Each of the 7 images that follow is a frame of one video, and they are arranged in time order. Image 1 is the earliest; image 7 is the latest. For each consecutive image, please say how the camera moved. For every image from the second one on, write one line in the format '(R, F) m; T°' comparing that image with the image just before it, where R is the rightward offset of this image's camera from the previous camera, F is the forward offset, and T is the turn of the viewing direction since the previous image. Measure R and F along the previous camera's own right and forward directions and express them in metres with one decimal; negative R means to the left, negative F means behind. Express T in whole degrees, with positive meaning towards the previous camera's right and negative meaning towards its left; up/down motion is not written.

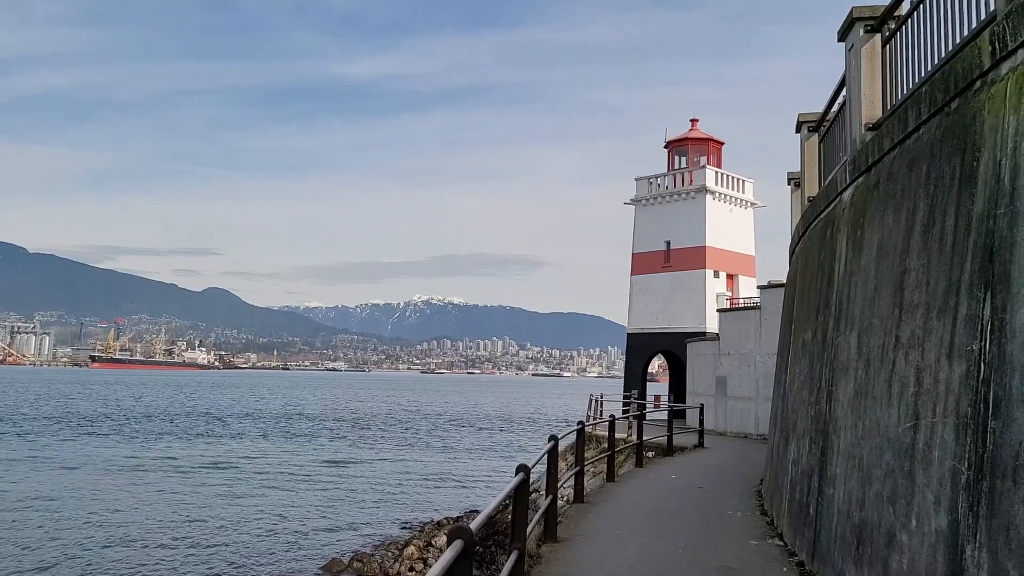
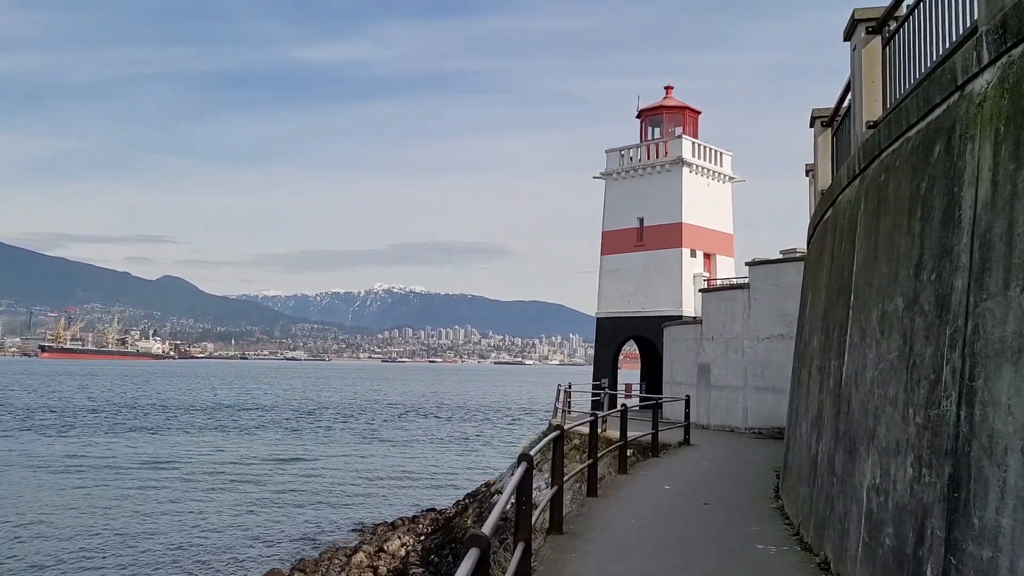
(+0.1, +2.2) m; +3°
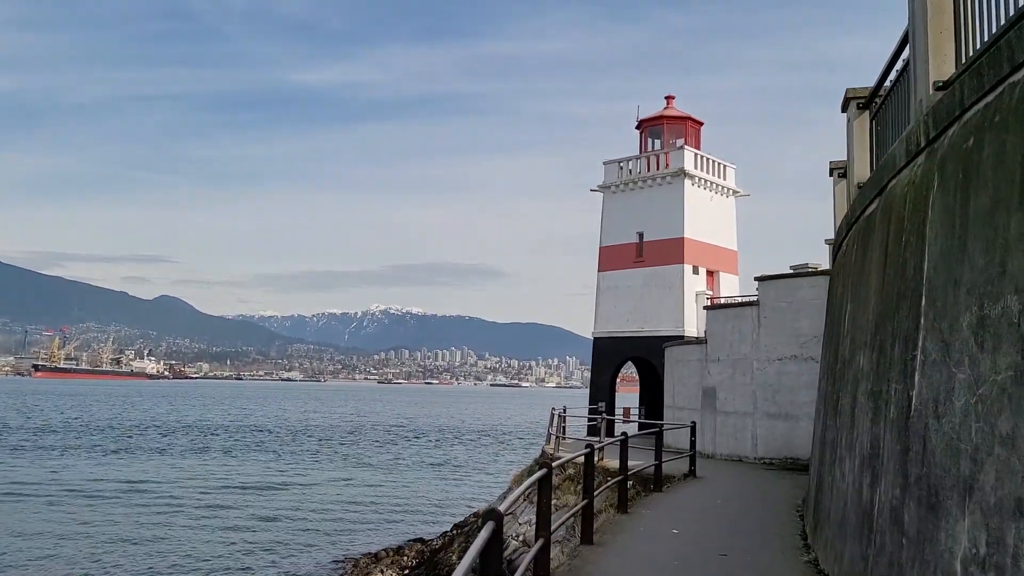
(+0.1, +1.3) m; 0°
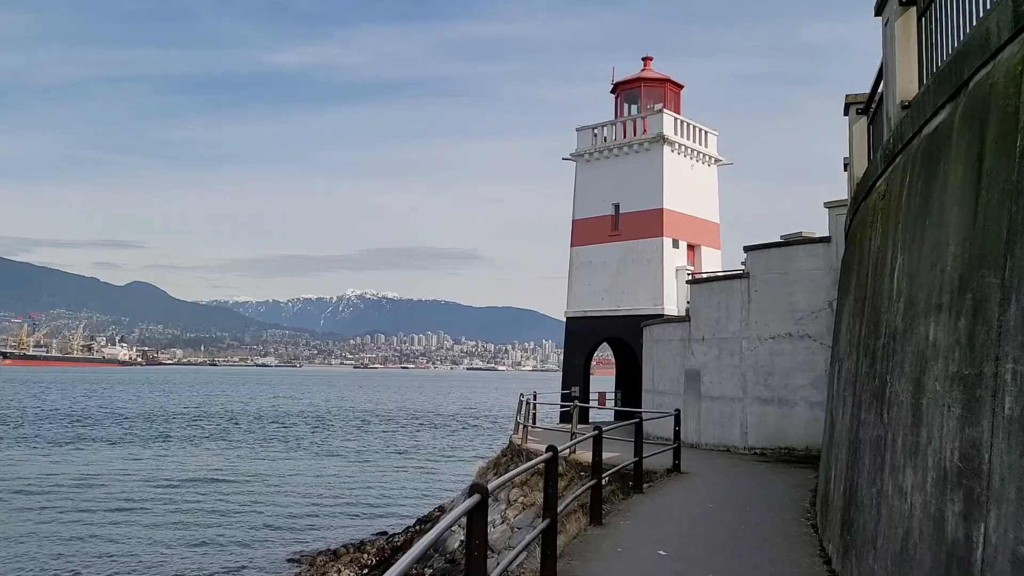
(+0.3, +1.7) m; +2°
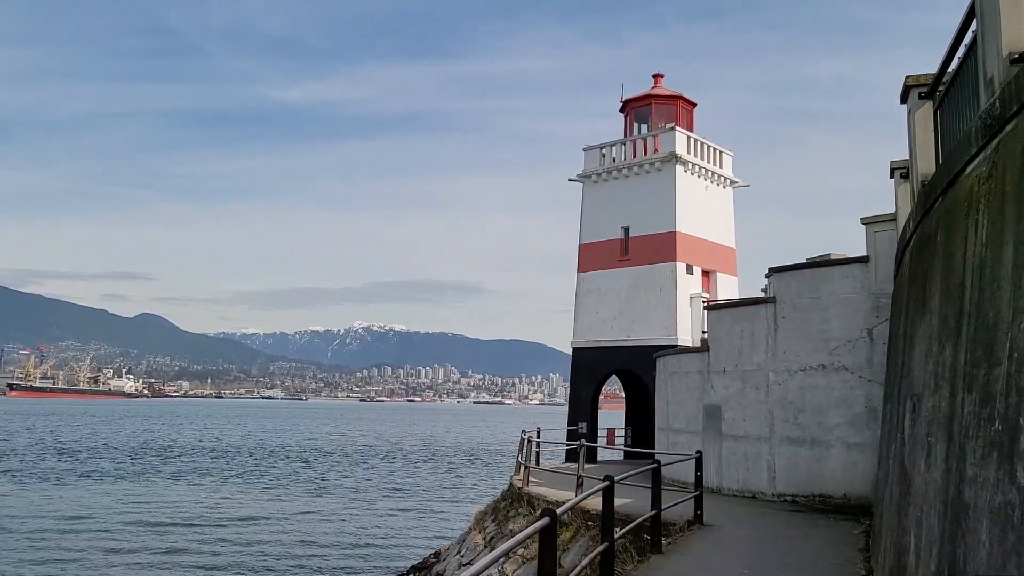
(+0.1, +1.3) m; -1°
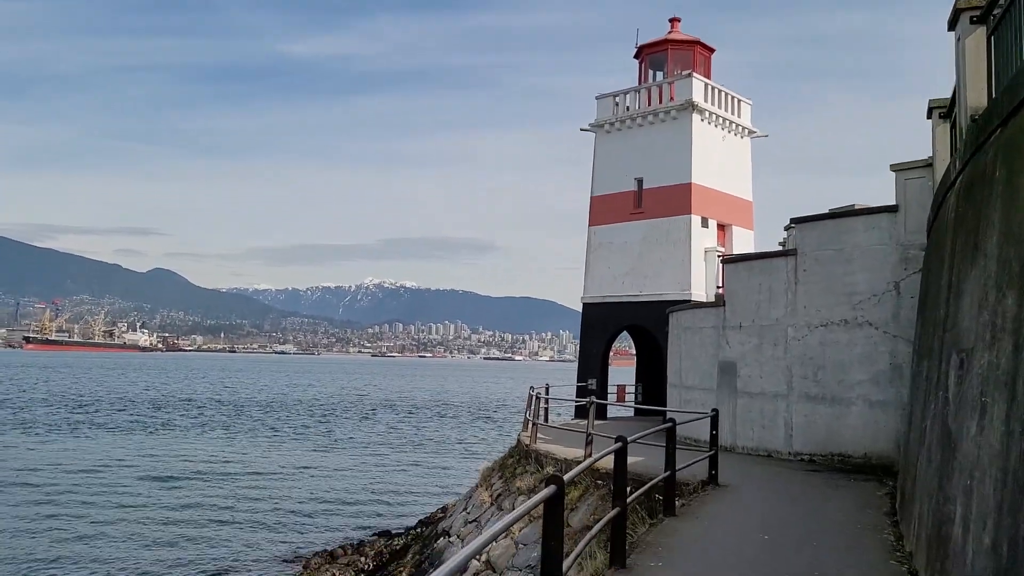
(0.0, +0.5) m; -1°
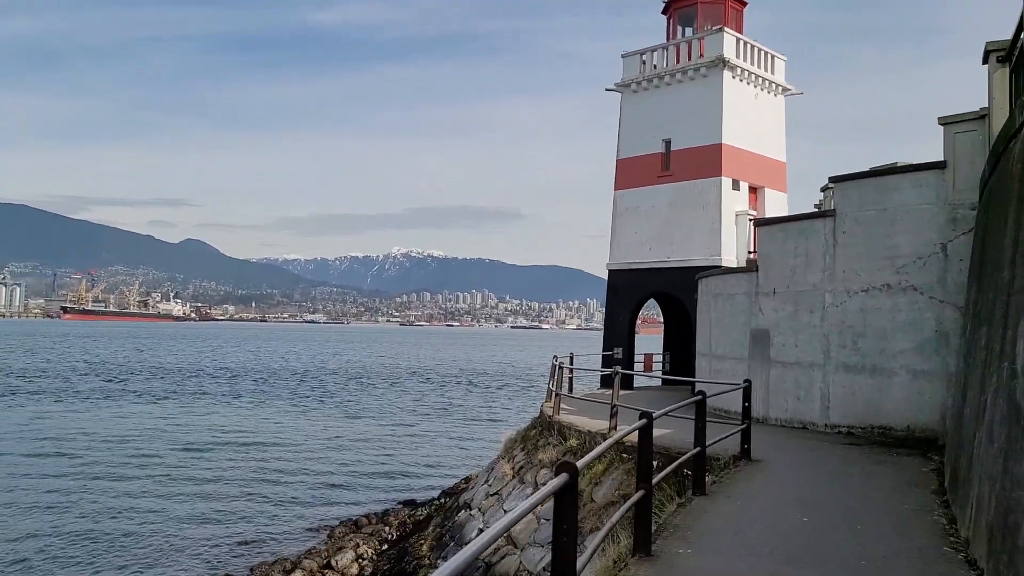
(+0.1, +0.5) m; -2°
